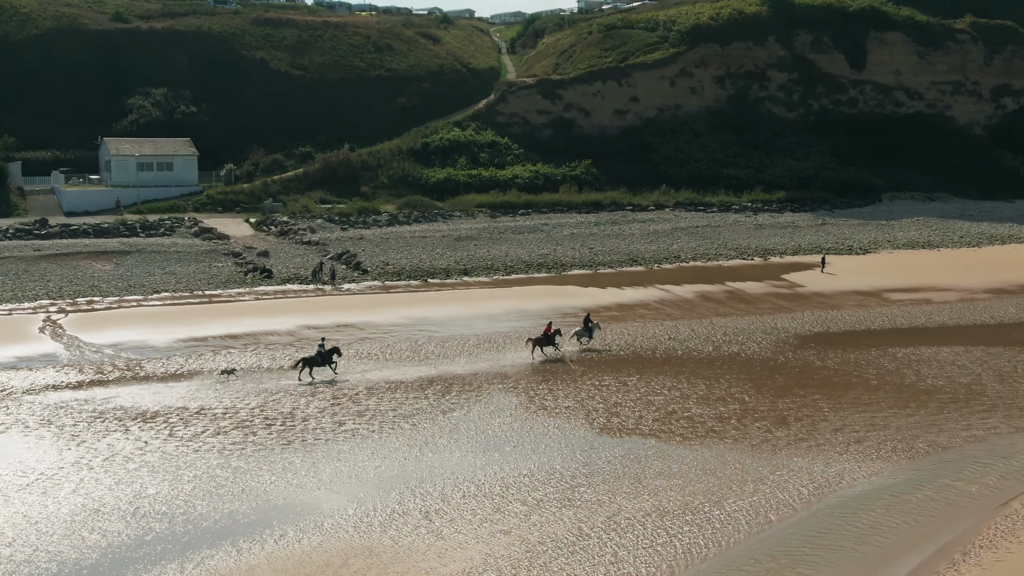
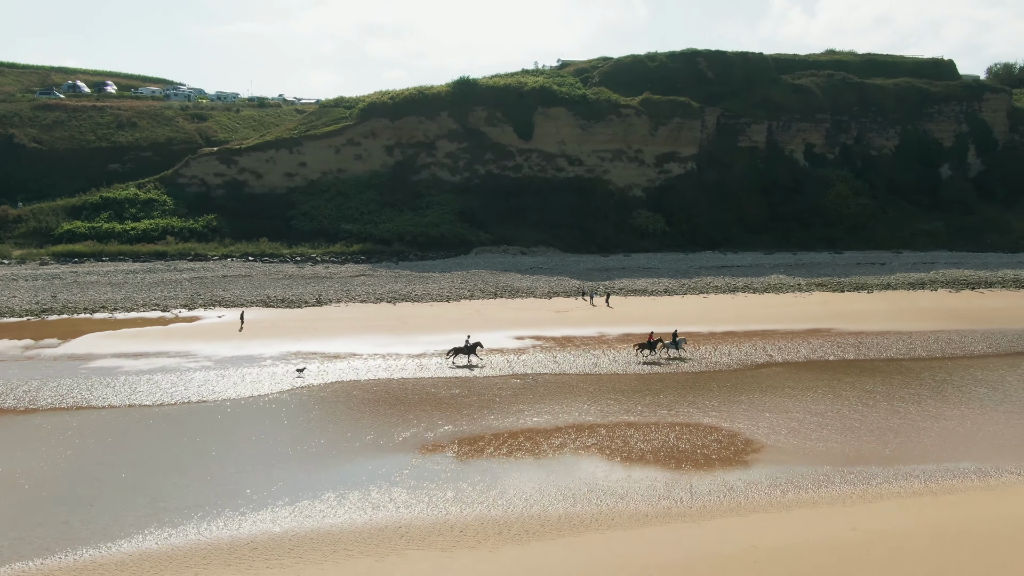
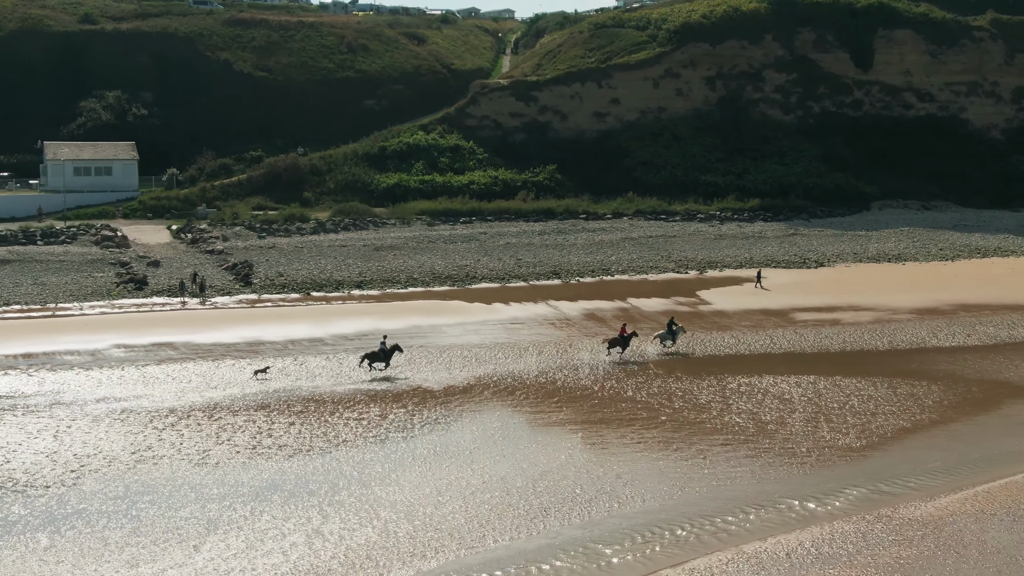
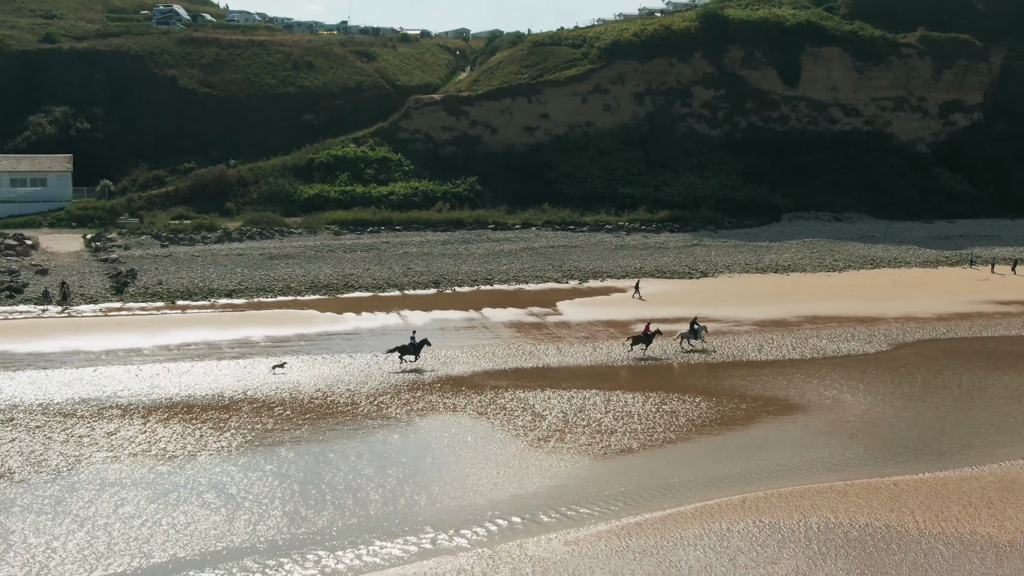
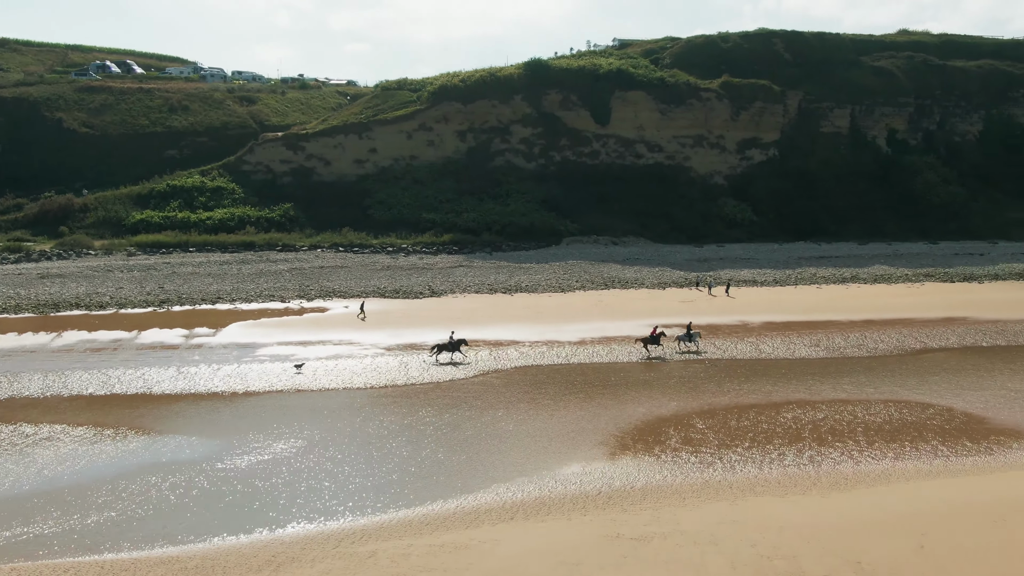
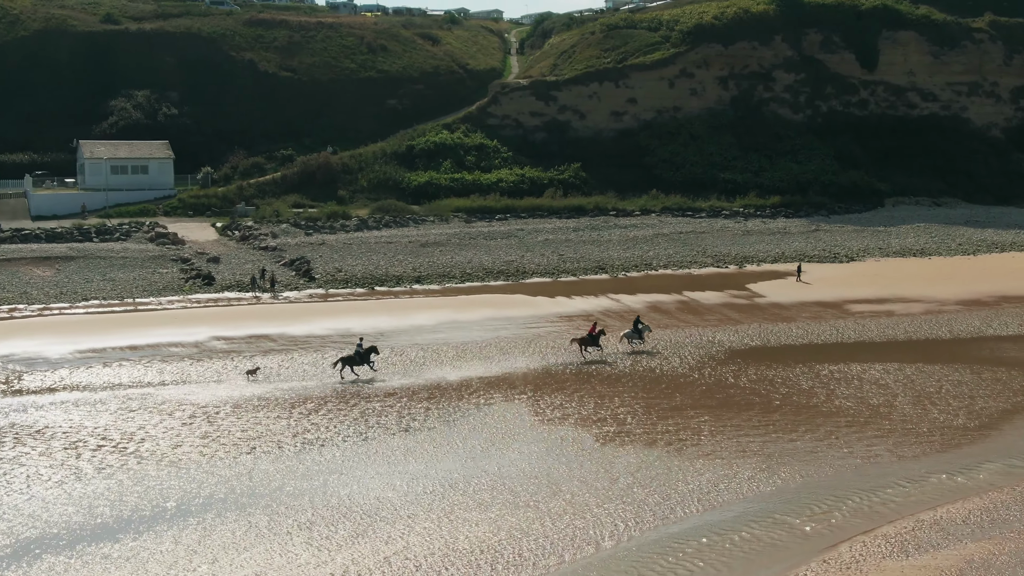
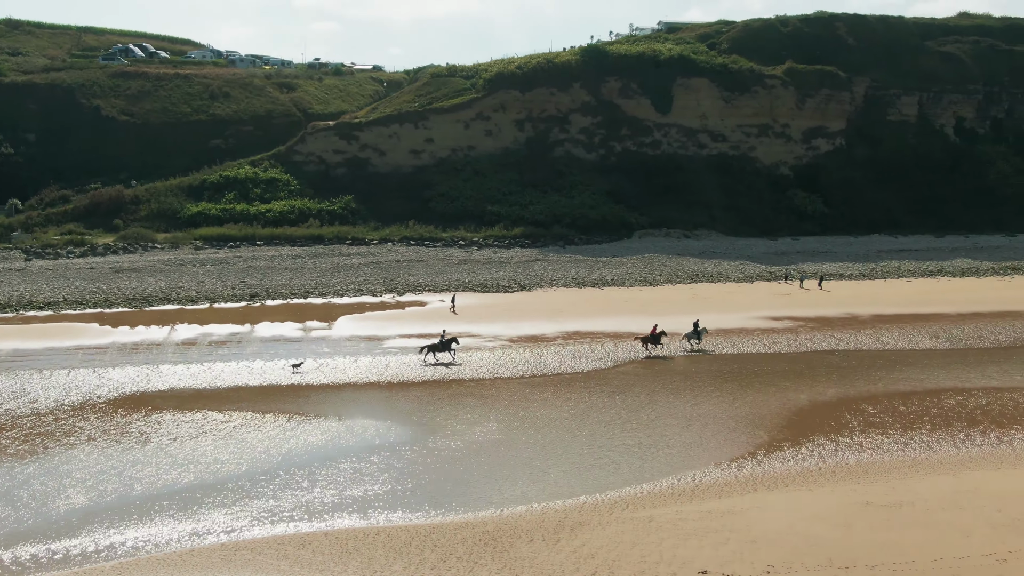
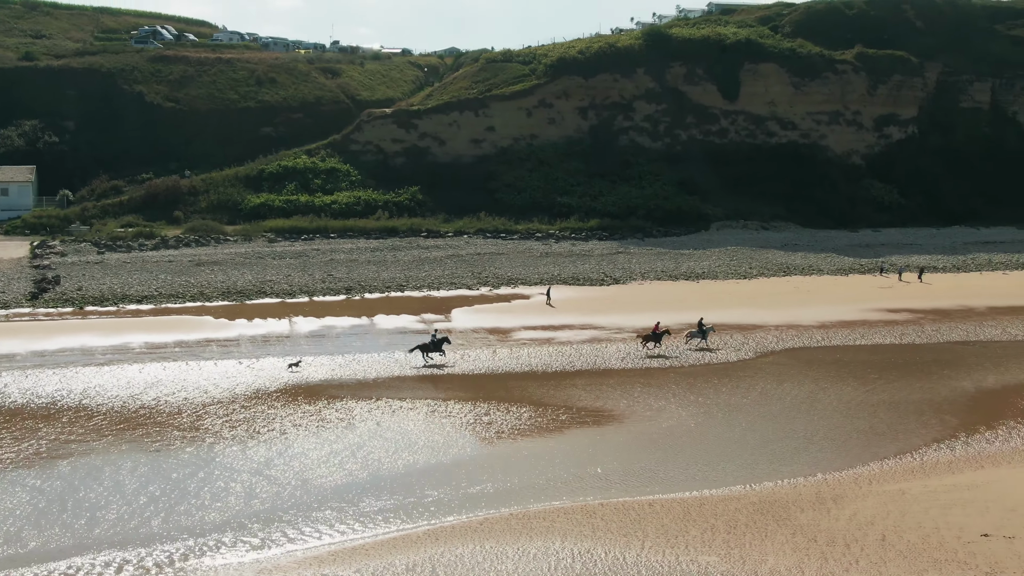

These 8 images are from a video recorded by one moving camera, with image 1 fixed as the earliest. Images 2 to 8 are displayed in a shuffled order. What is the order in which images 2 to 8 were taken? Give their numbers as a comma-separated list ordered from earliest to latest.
6, 3, 4, 8, 7, 5, 2
